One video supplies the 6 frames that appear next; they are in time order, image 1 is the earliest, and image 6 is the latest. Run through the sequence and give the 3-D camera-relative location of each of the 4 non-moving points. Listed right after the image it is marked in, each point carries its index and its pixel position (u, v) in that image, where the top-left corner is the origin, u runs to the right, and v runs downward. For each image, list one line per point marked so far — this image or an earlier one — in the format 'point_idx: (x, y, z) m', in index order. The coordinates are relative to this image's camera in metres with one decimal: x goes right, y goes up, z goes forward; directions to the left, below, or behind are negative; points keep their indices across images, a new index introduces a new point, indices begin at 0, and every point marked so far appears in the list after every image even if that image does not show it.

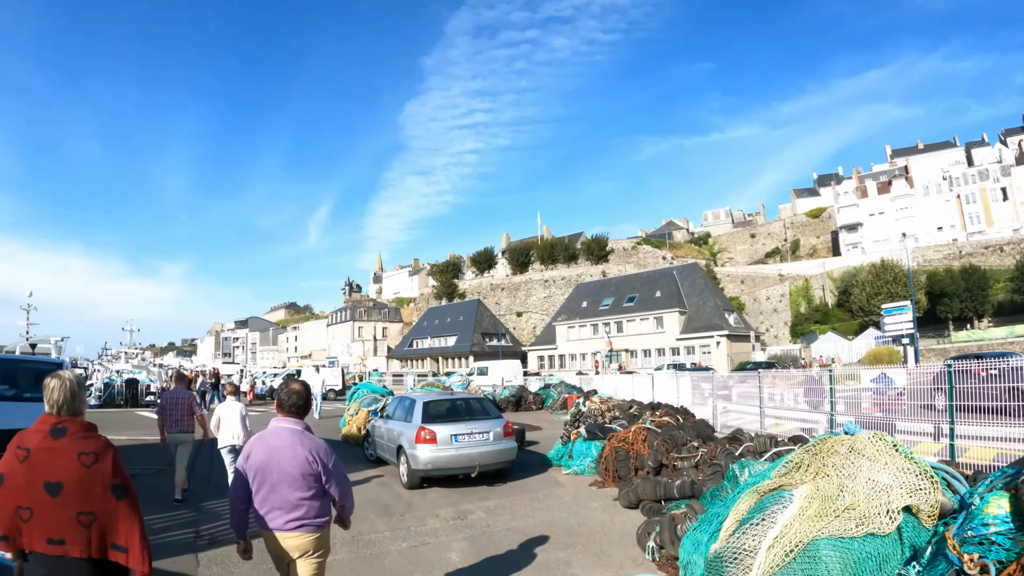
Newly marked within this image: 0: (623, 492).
0: (+1.4, -2.6, +7.7) m
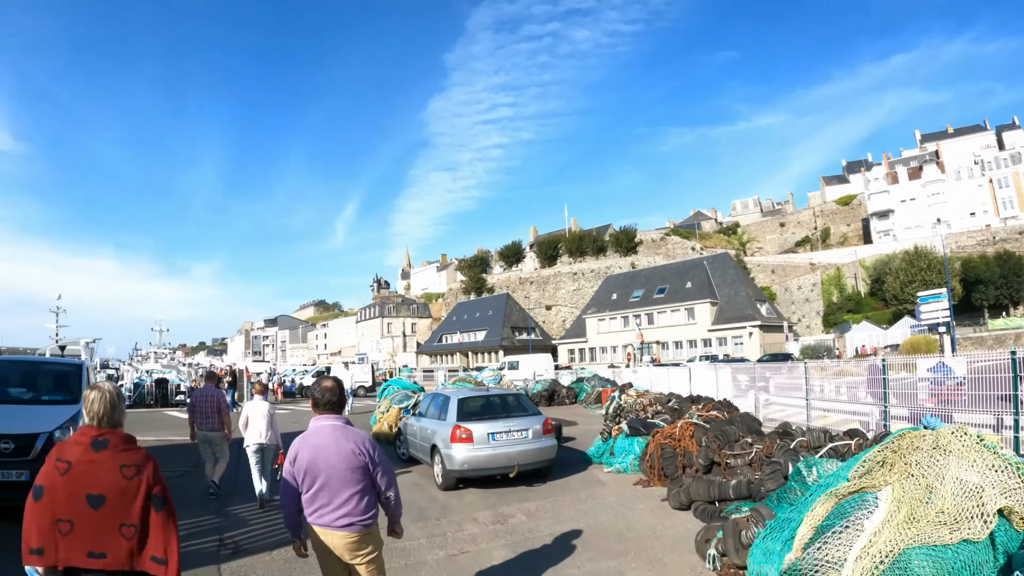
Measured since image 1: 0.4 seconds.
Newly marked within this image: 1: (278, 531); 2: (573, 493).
0: (+1.9, -2.4, +7.2) m
1: (-2.6, -2.7, +6.6) m
2: (+0.8, -2.6, +7.7) m
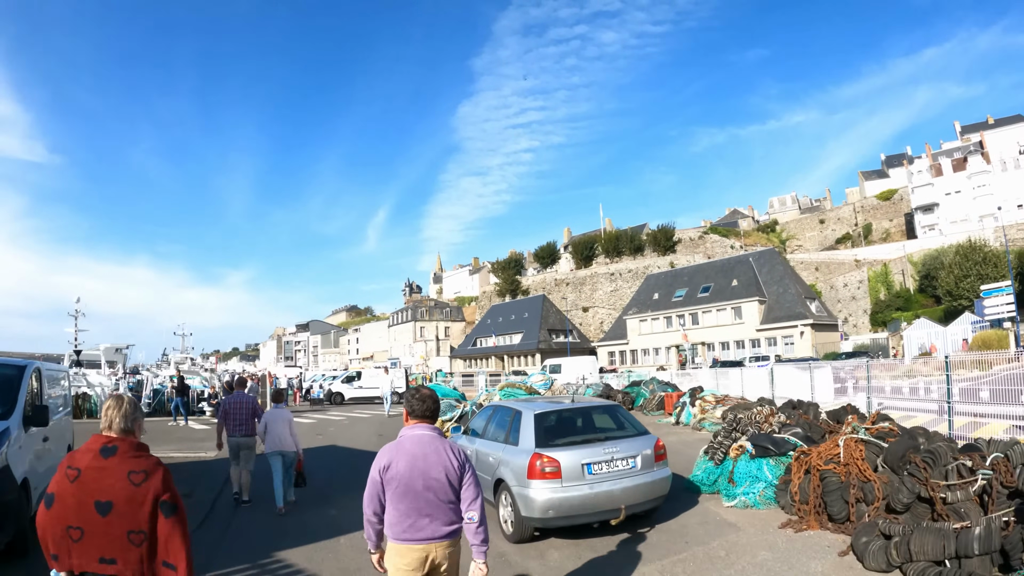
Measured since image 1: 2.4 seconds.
0: (+2.7, -2.1, +4.8) m
1: (-1.7, -2.4, +4.4) m
2: (+1.6, -2.2, +5.3) m
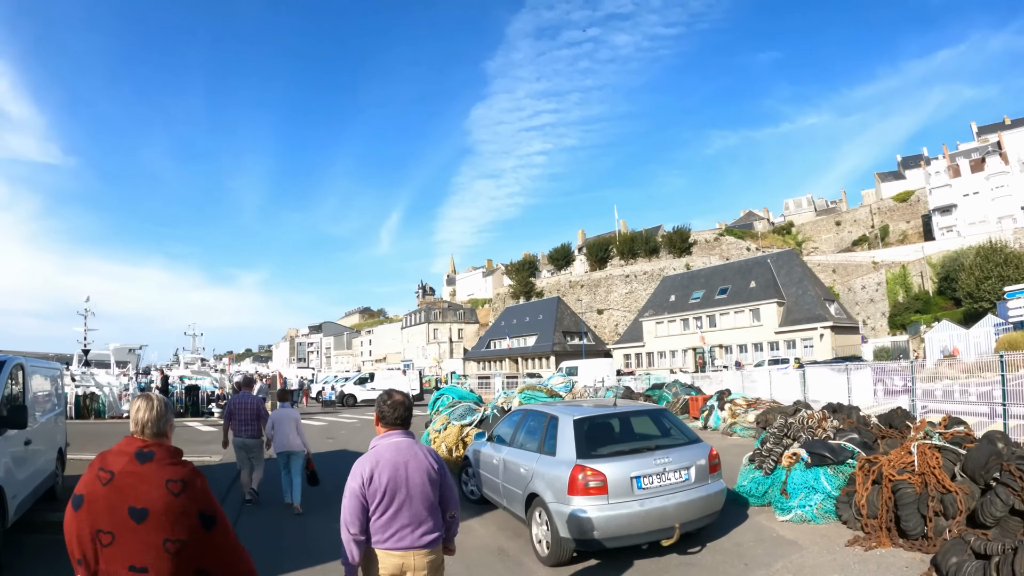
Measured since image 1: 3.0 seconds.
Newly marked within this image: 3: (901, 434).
0: (+3.0, -2.0, +4.1) m
1: (-1.5, -2.3, +3.8) m
2: (+1.9, -2.1, +4.6) m
3: (+5.5, -2.0, +8.6) m
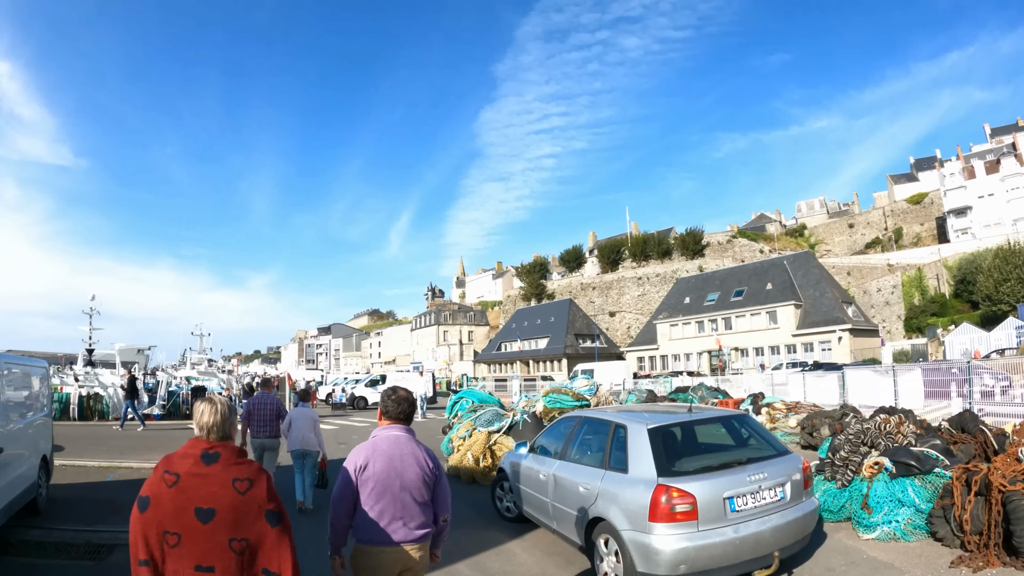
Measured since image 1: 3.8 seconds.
0: (+3.3, -1.8, +3.2) m
1: (-1.1, -2.1, +3.0) m
2: (+2.2, -2.0, +3.7) m
3: (+5.9, -1.9, +7.7) m
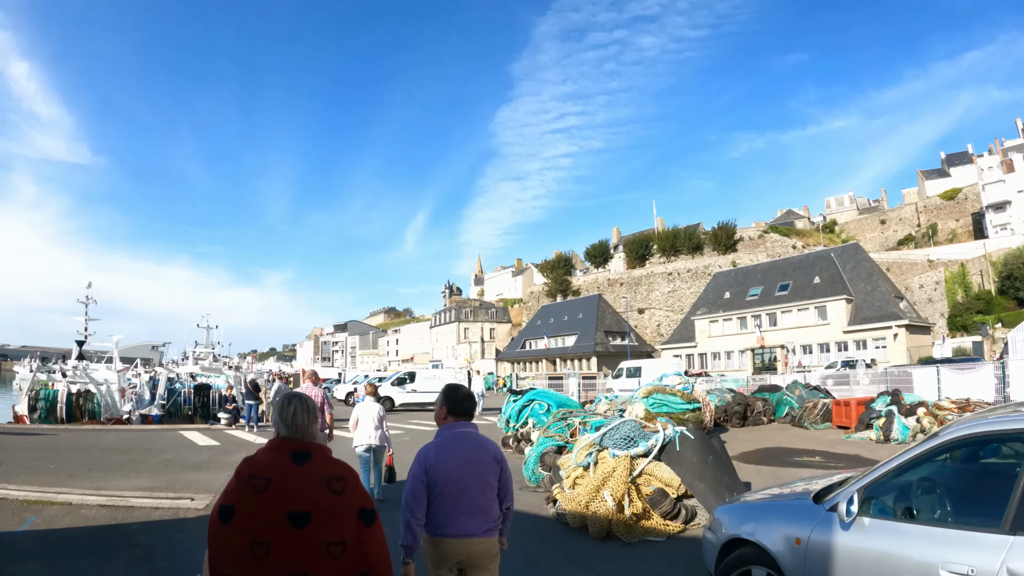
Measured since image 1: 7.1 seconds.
0: (+4.4, -1.2, 0.0) m
1: (-0.1, -1.5, -0.1) m
2: (+3.3, -1.4, +0.6) m
3: (+7.1, -1.4, +4.4) m
